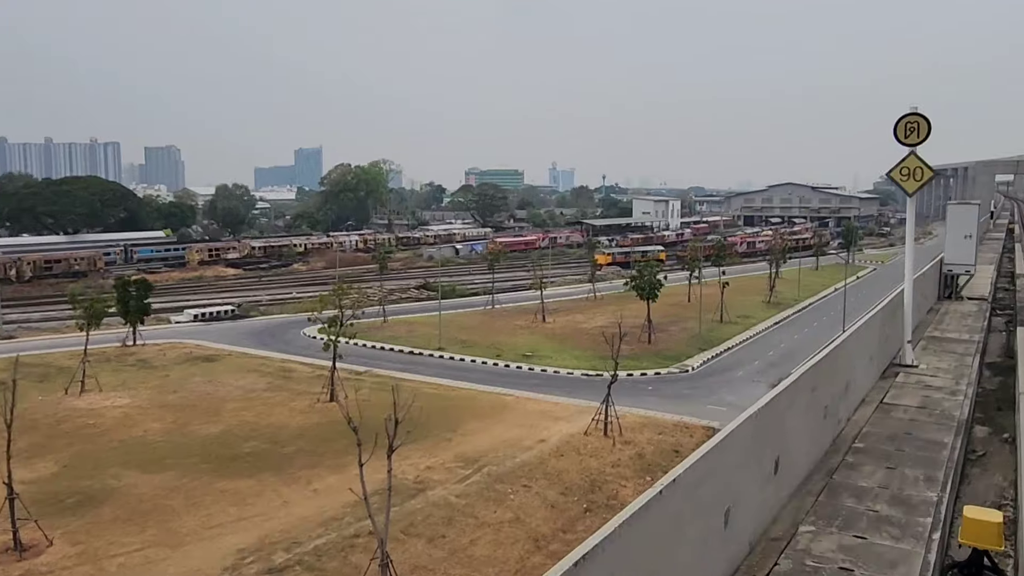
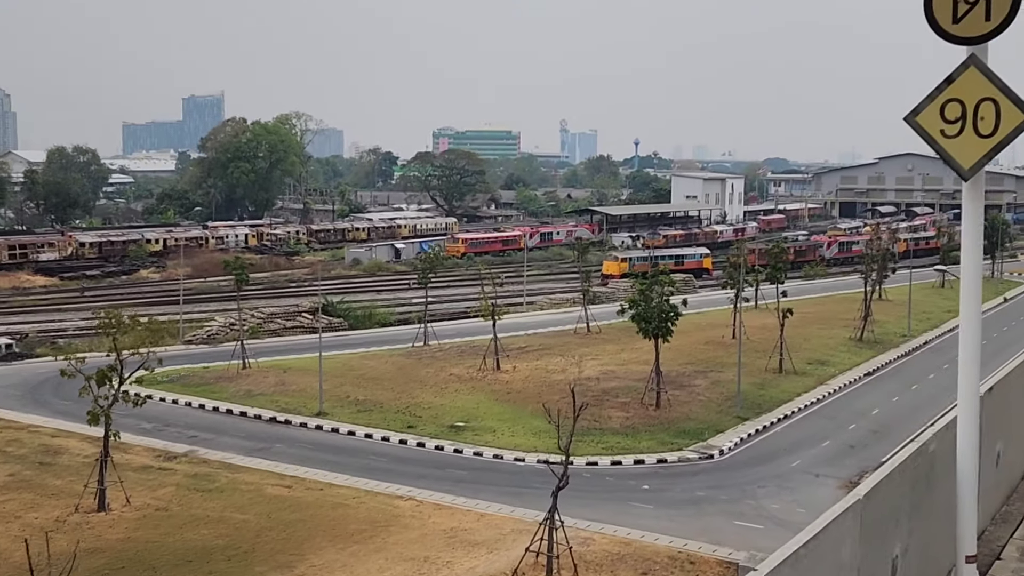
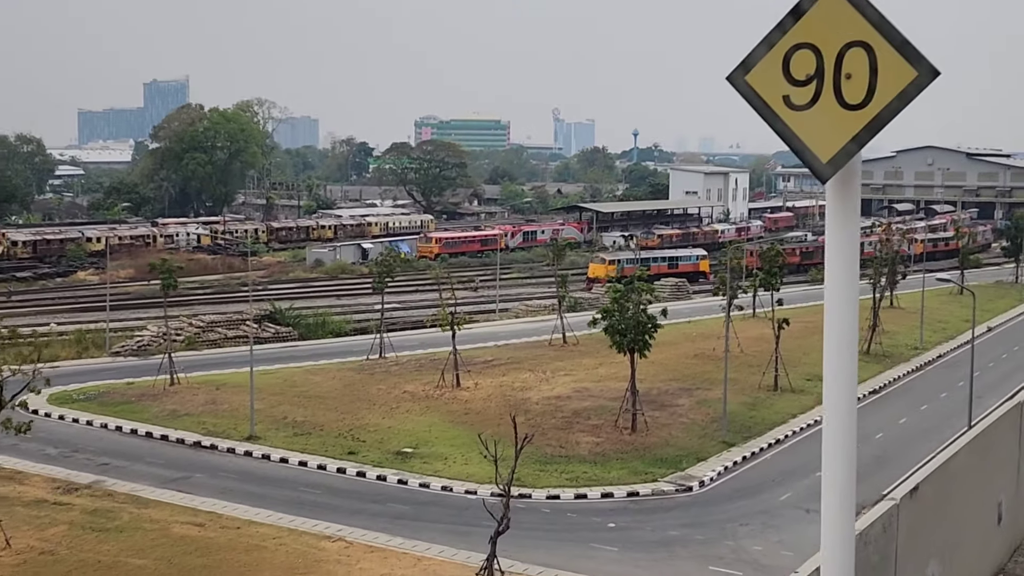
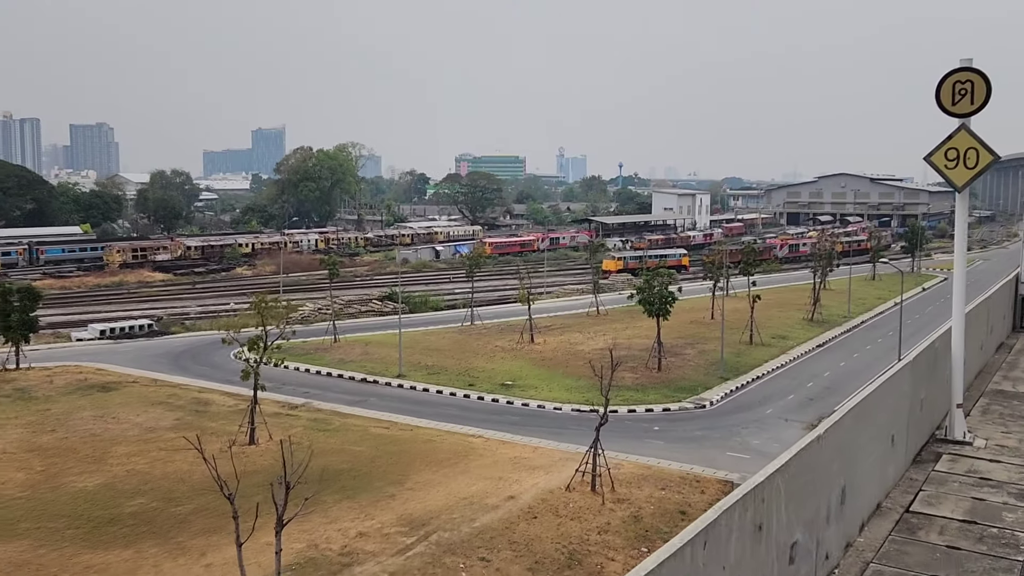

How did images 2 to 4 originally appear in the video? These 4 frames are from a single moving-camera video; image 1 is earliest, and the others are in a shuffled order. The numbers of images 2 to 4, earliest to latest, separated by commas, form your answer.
4, 2, 3
